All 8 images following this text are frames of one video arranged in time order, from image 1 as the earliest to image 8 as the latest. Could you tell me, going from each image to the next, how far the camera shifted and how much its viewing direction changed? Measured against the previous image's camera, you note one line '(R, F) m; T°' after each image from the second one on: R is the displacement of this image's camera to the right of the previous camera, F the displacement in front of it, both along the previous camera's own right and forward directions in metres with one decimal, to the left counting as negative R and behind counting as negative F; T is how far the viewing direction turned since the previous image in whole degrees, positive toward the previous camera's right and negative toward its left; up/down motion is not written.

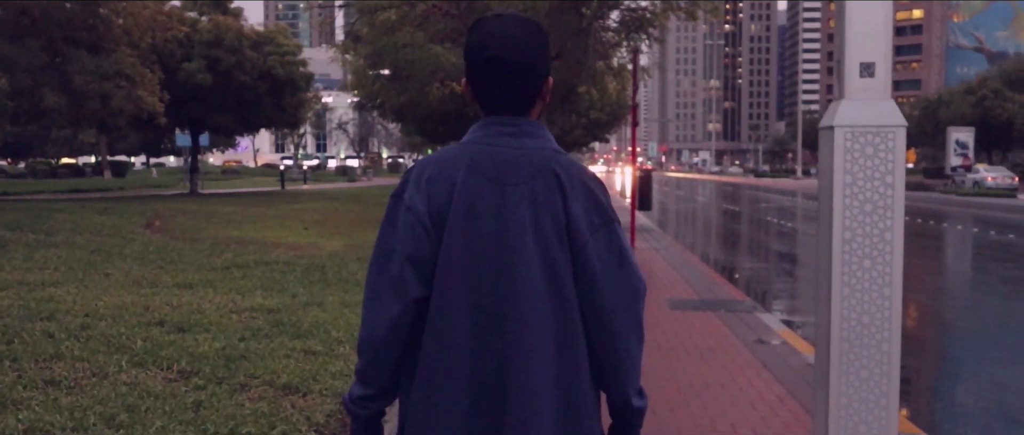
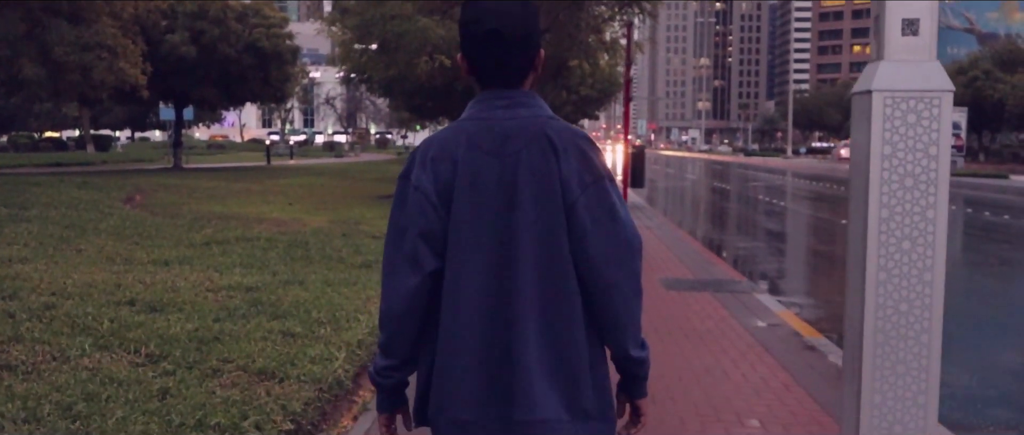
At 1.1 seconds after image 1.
(0.0, +0.4) m; +1°
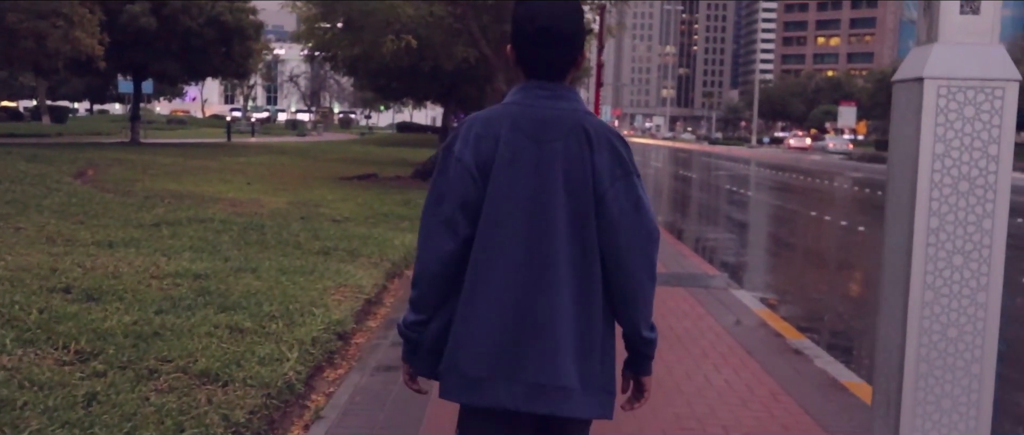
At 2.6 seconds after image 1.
(-0.1, +0.5) m; +2°
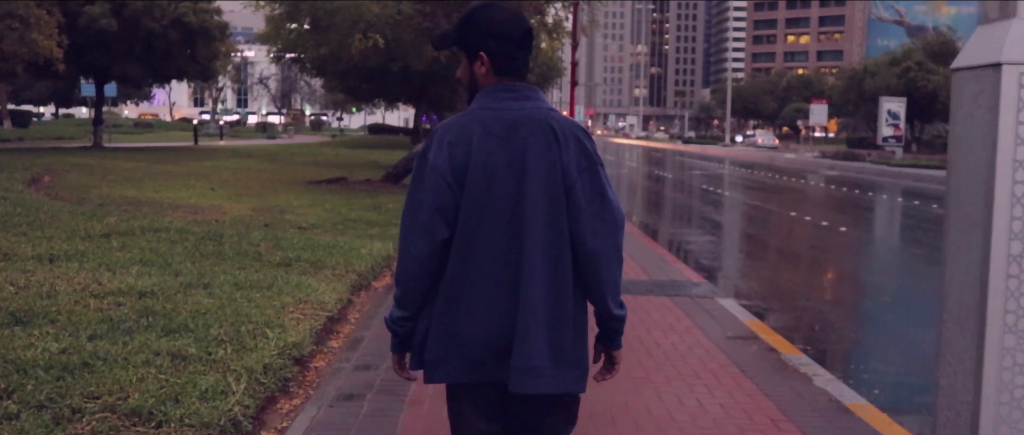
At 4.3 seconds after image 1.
(0.0, +0.6) m; +1°
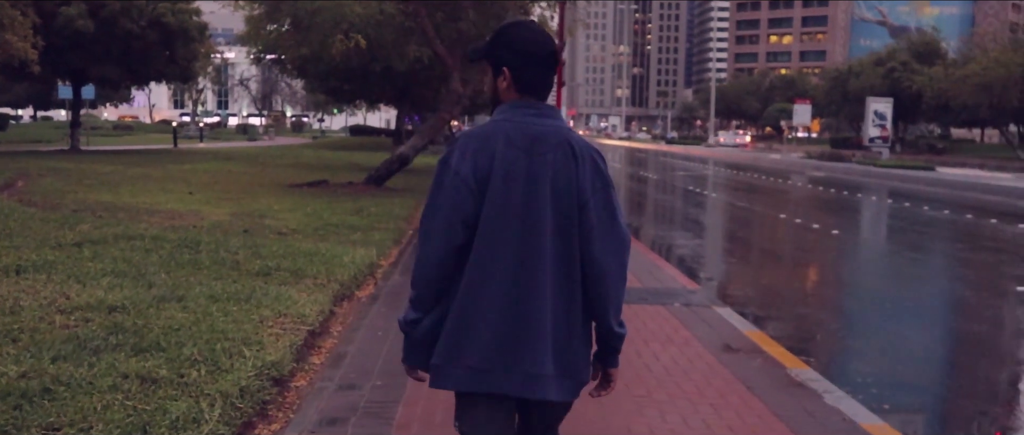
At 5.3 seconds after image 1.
(-0.1, +0.4) m; +1°
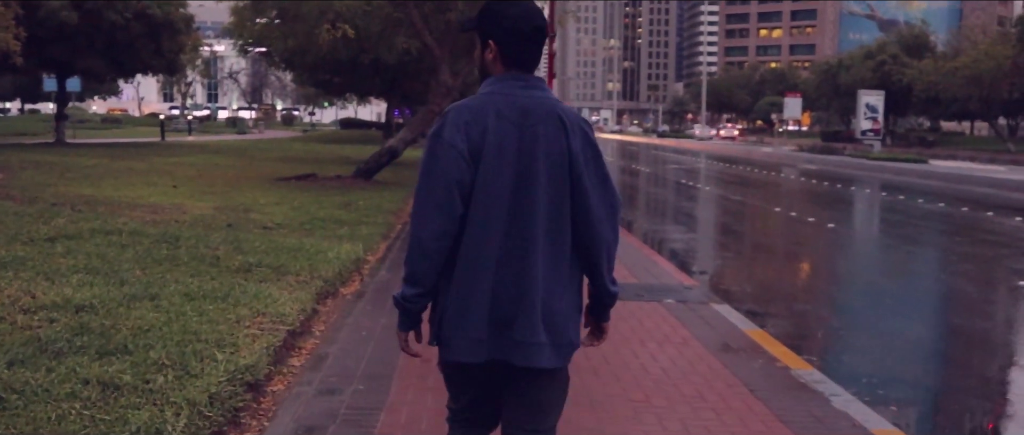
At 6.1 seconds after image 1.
(0.0, +0.4) m; 0°
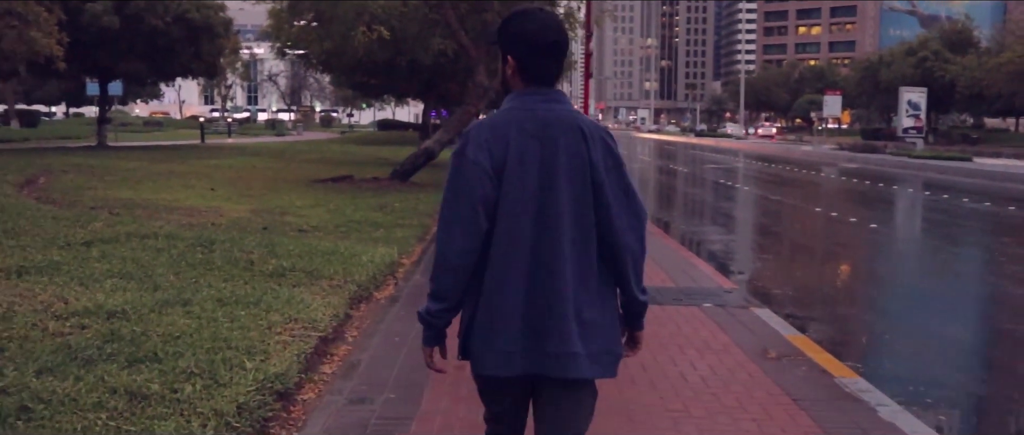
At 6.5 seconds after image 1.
(0.0, +0.1) m; -2°
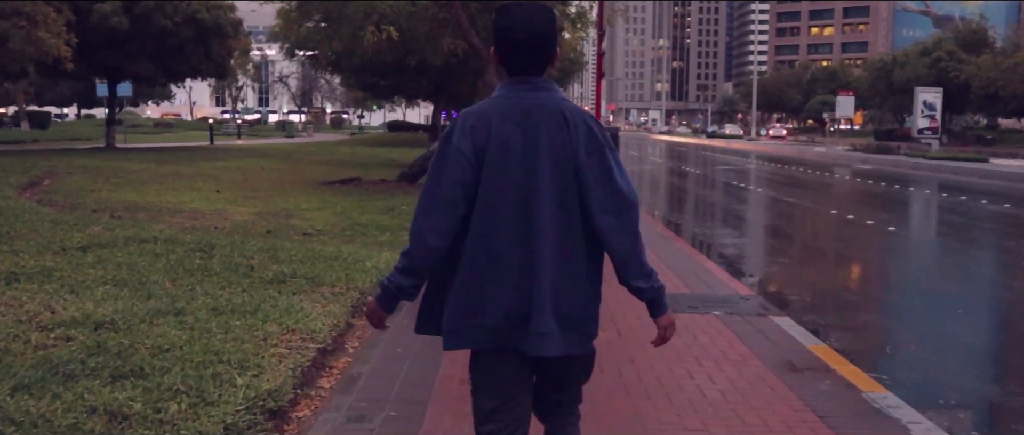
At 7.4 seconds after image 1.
(0.0, +0.4) m; -1°
